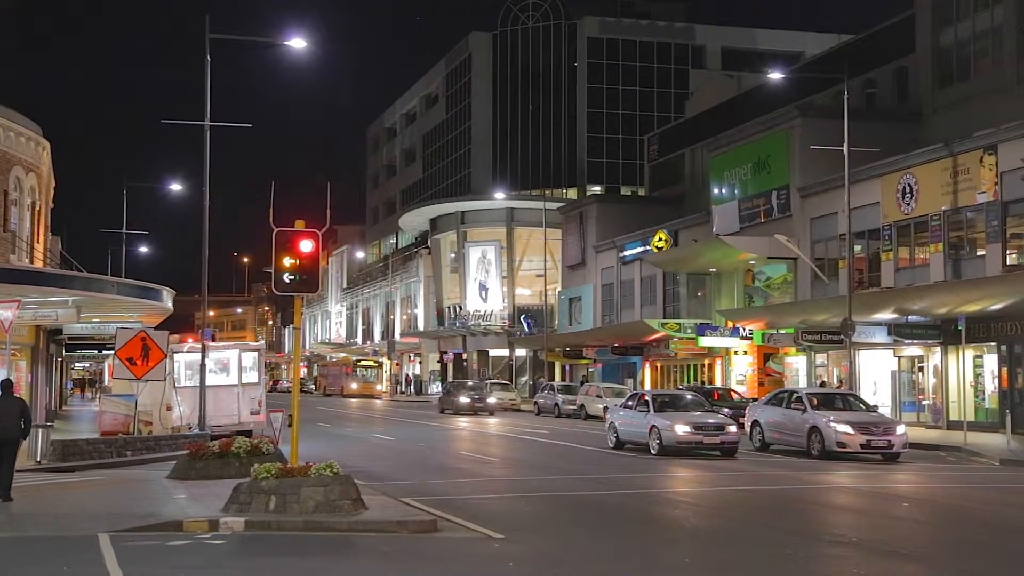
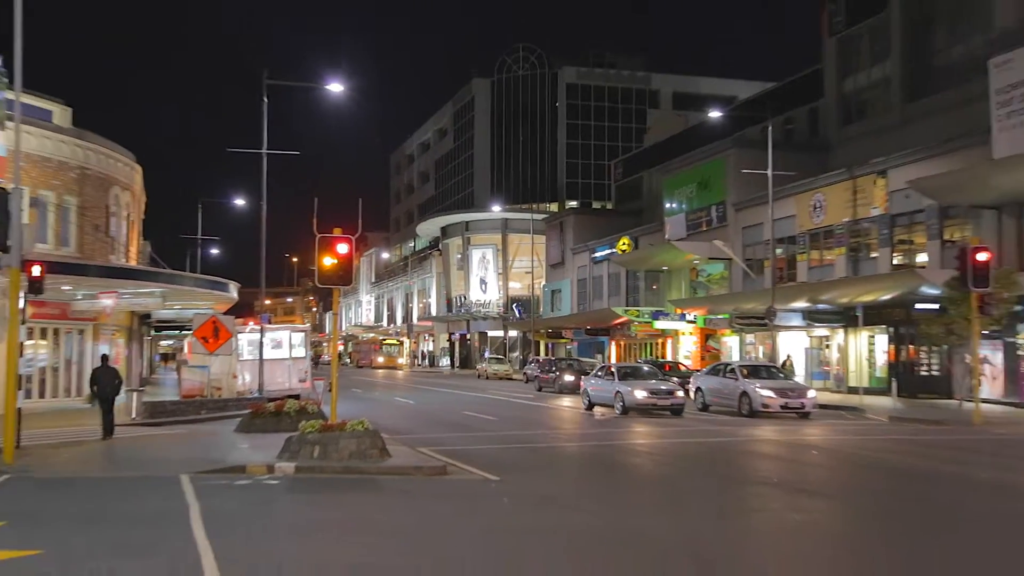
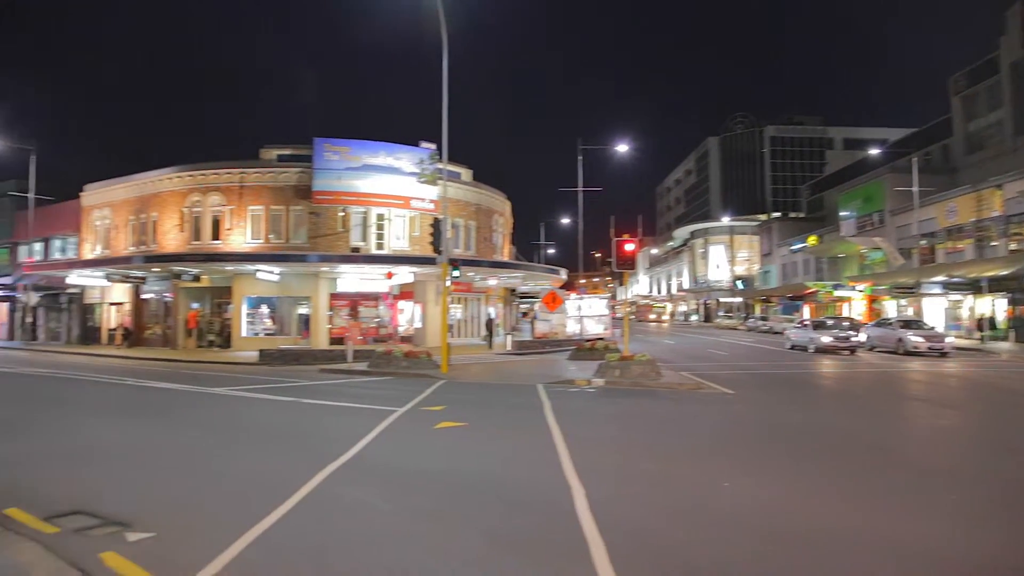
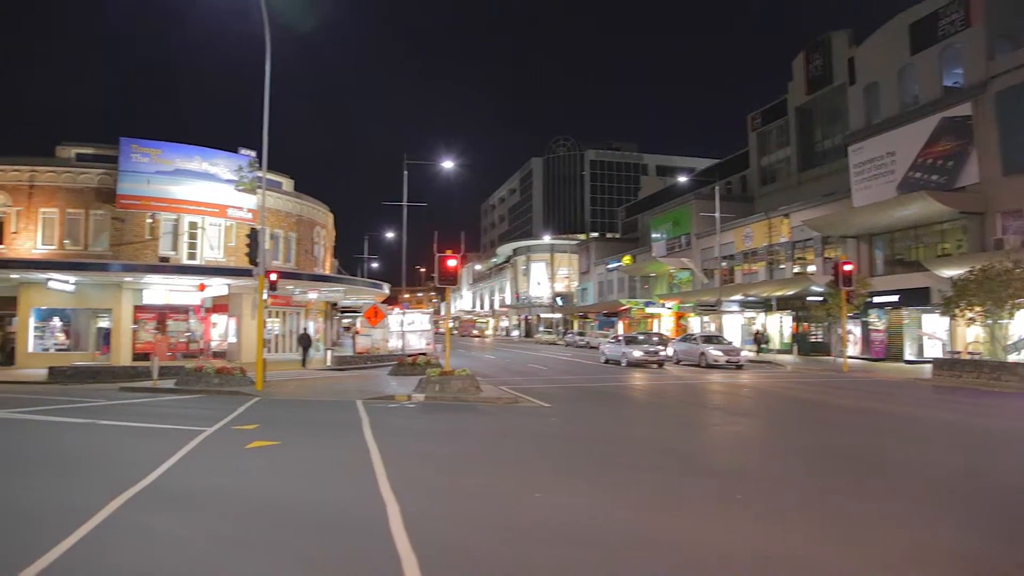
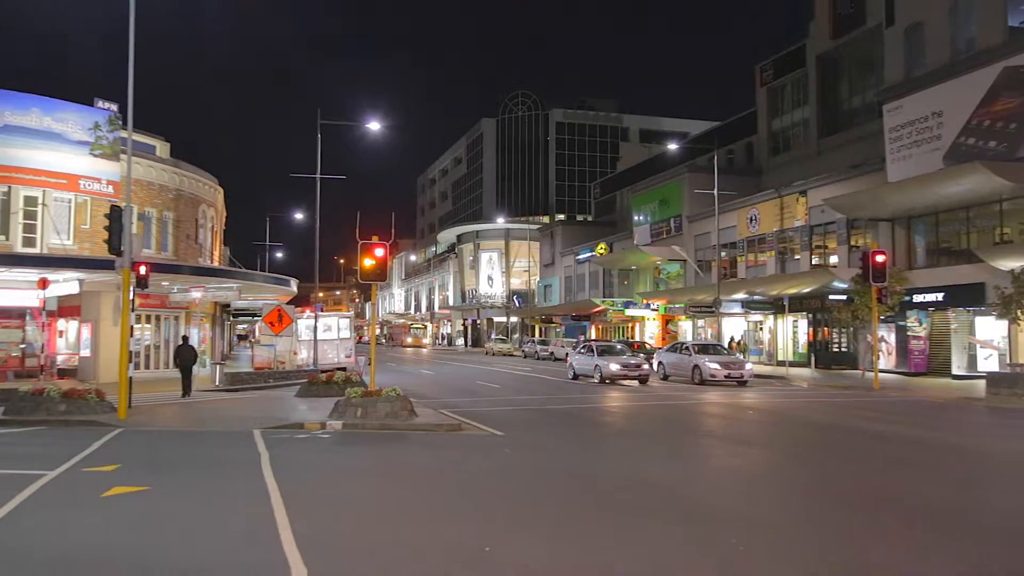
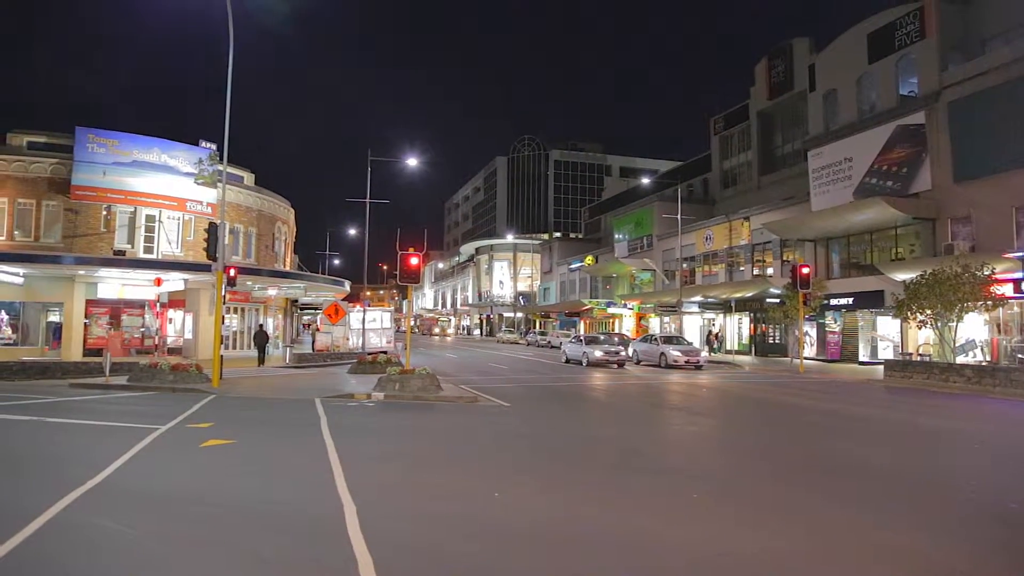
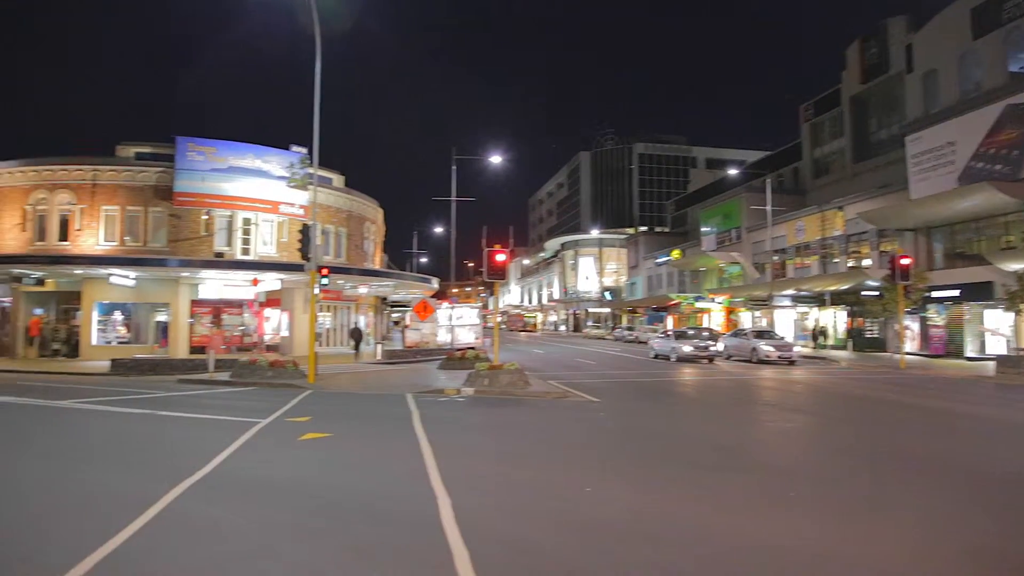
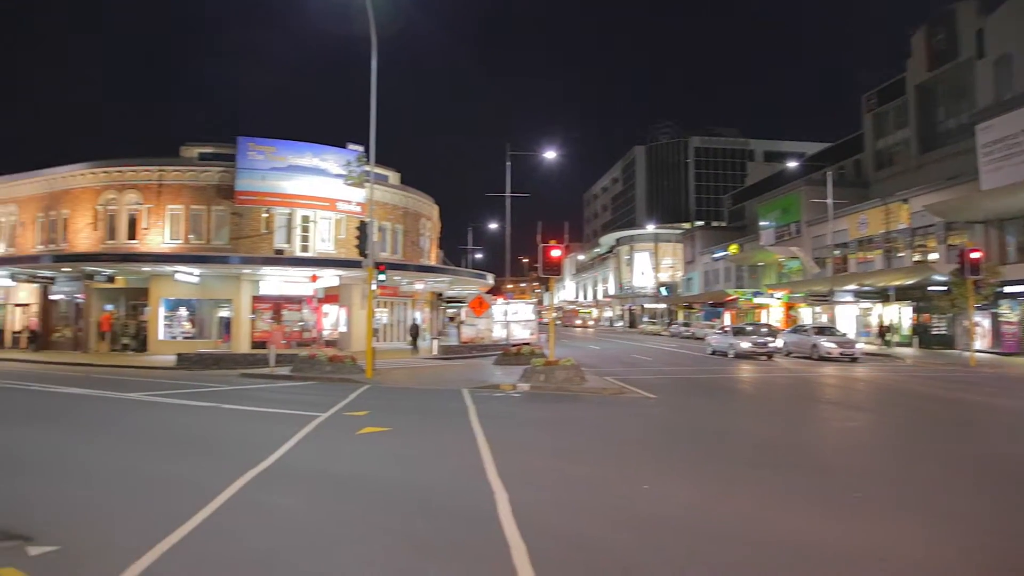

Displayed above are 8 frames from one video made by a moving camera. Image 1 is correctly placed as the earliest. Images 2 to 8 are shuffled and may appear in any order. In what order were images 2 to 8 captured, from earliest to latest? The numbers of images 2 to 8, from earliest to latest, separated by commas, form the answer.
2, 5, 6, 4, 7, 8, 3
